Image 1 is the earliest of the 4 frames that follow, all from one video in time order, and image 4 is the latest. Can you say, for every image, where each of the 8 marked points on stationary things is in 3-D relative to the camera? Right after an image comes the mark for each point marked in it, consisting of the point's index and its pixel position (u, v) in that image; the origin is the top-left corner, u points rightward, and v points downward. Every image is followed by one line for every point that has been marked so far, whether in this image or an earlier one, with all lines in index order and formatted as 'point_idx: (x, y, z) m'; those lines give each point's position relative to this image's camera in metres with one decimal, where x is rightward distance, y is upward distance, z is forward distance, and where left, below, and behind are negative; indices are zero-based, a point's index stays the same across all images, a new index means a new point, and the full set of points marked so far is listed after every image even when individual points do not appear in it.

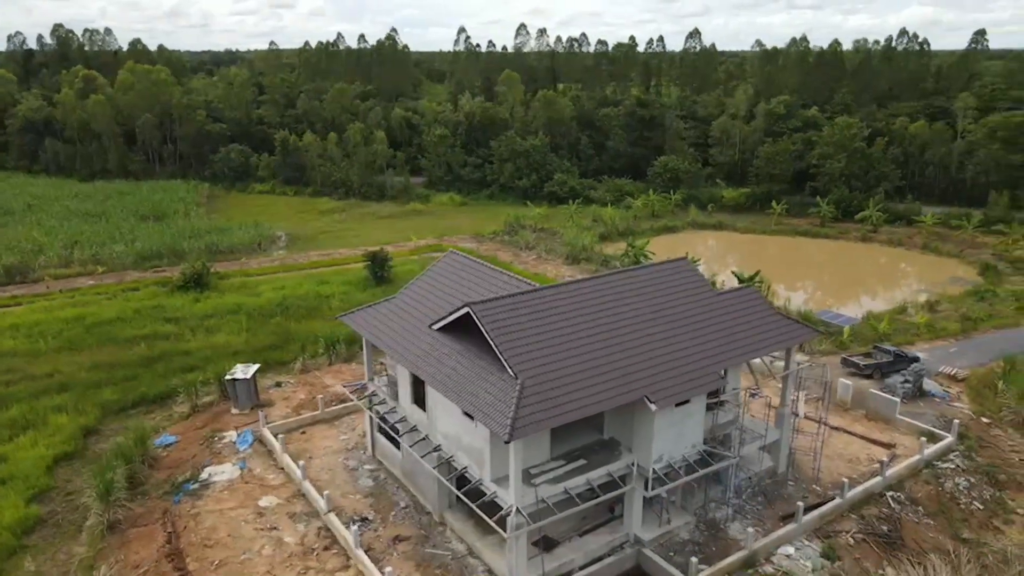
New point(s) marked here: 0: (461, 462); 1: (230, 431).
0: (-1.0, -3.3, +13.9) m
1: (-7.4, -3.8, +19.3) m
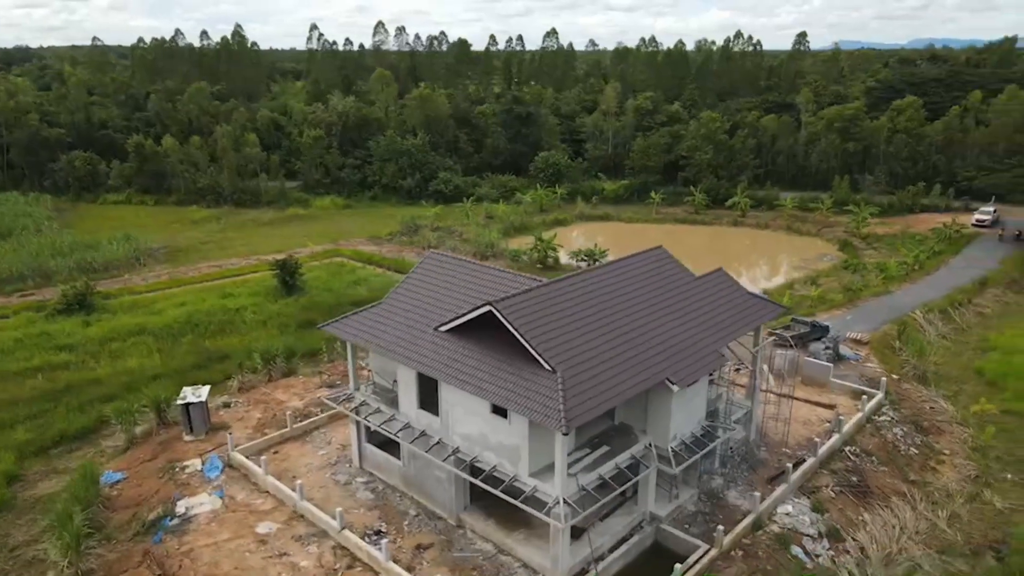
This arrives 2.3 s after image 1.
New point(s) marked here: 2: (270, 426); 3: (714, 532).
0: (-0.5, -3.3, +13.8) m
1: (-7.8, -4.2, +17.8) m
2: (-6.3, -3.6, +19.1) m
3: (+4.1, -5.0, +14.8) m
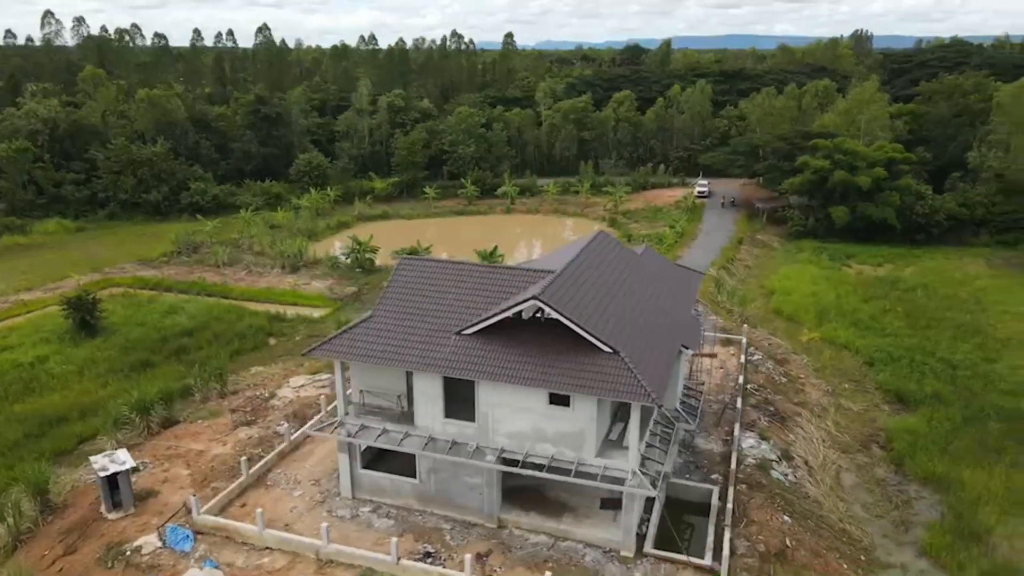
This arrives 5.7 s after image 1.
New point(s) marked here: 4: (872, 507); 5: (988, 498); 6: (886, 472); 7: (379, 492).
0: (+0.6, -3.2, +14.0) m
1: (-7.6, -5.0, +14.8) m
2: (-6.8, -4.3, +16.5) m
3: (+4.6, -4.3, +16.7) m
4: (+8.6, -5.2, +17.3) m
5: (+11.4, -5.0, +17.3) m
6: (+9.8, -4.8, +18.9) m
7: (-2.8, -4.4, +15.6) m
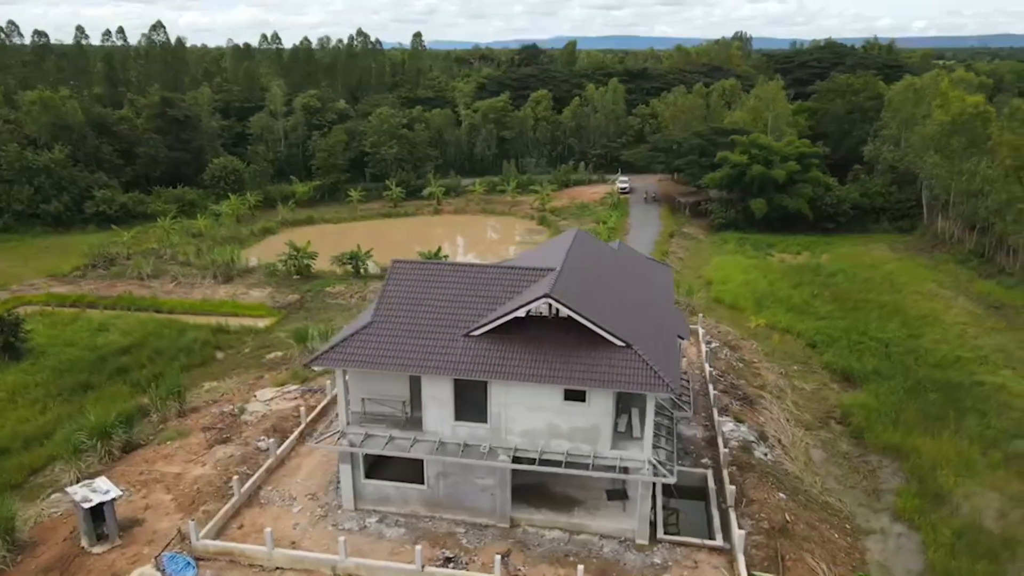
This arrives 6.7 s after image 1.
0: (+0.9, -3.1, +14.1) m
1: (-7.2, -5.3, +13.8) m
2: (-6.7, -4.6, +15.6) m
3: (+4.5, -4.1, +17.4) m
4: (+8.4, -4.9, +18.5) m
5: (+11.2, -4.5, +18.9) m
6: (+9.4, -4.4, +20.3) m
7: (-2.7, -4.5, +15.3) m
